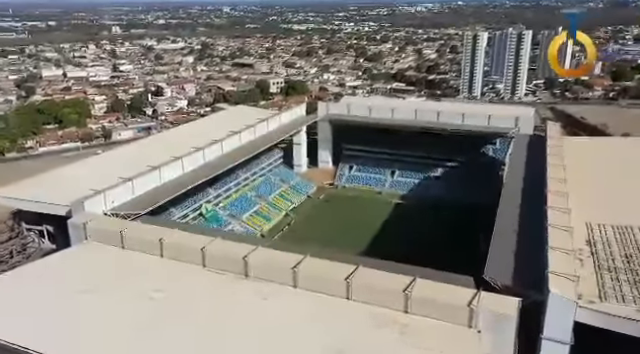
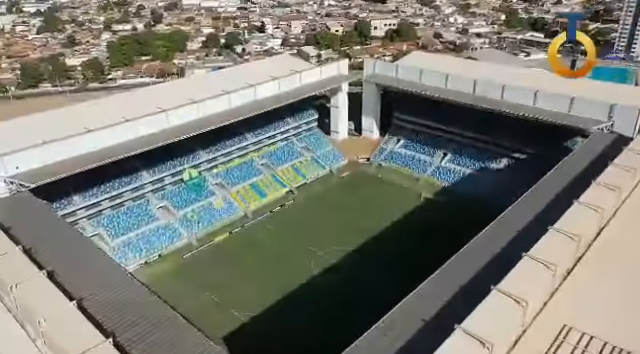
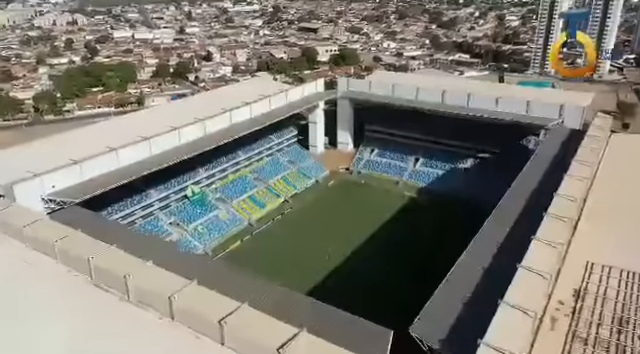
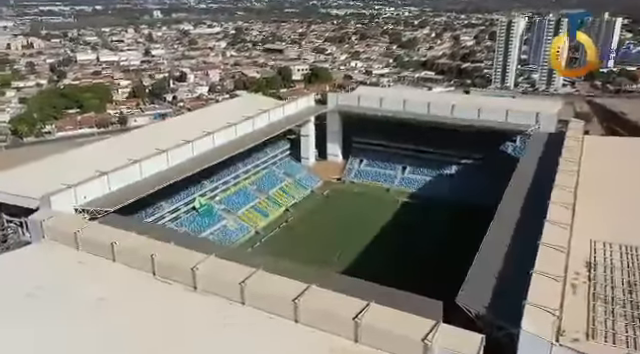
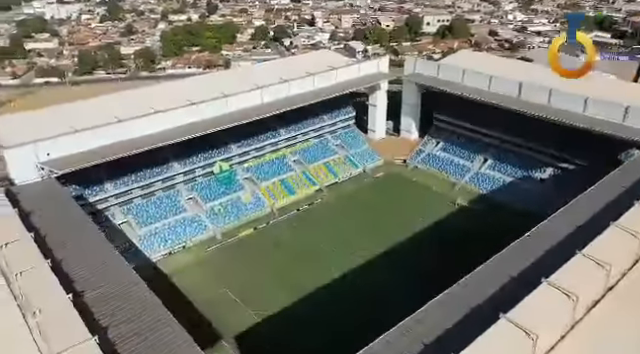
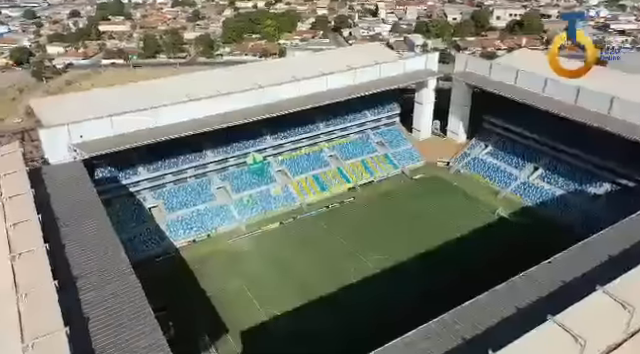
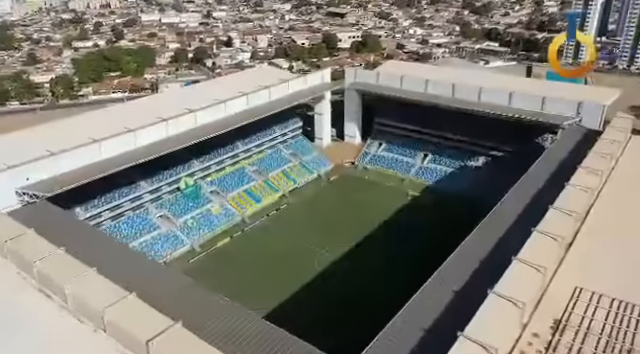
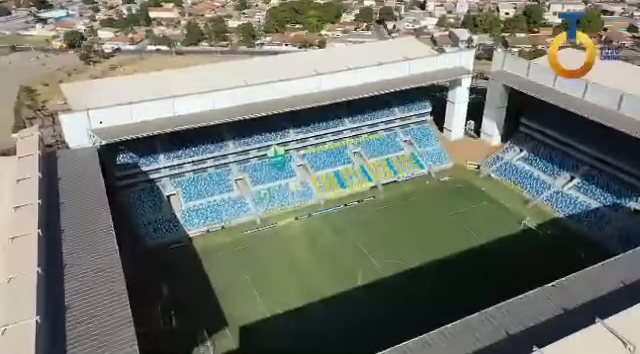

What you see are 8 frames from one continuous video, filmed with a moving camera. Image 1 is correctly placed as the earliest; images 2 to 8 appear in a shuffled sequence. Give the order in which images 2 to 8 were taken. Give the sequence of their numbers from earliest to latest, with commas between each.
4, 3, 7, 2, 5, 6, 8
